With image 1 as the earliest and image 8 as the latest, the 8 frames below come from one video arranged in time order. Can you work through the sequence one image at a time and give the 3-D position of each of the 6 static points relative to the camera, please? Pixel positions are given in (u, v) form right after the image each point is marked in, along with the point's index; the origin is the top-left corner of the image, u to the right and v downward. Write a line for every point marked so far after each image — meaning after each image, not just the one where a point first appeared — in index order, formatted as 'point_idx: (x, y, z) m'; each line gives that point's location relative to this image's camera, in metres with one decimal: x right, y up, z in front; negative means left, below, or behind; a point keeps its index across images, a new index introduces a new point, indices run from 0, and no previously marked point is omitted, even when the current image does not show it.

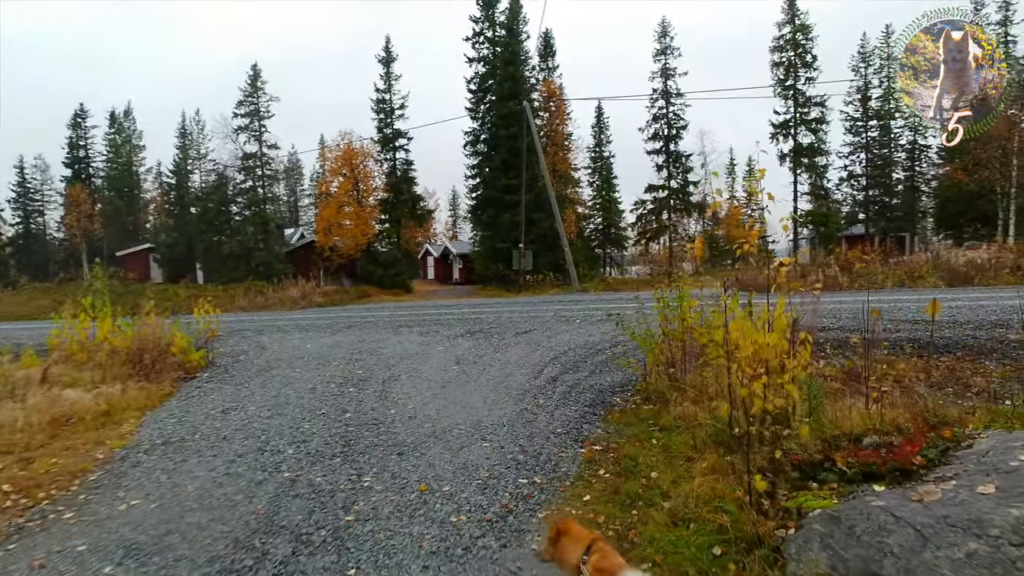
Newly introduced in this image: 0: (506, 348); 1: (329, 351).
0: (0.0, -0.8, +7.3) m
1: (-2.5, -0.9, +7.9) m
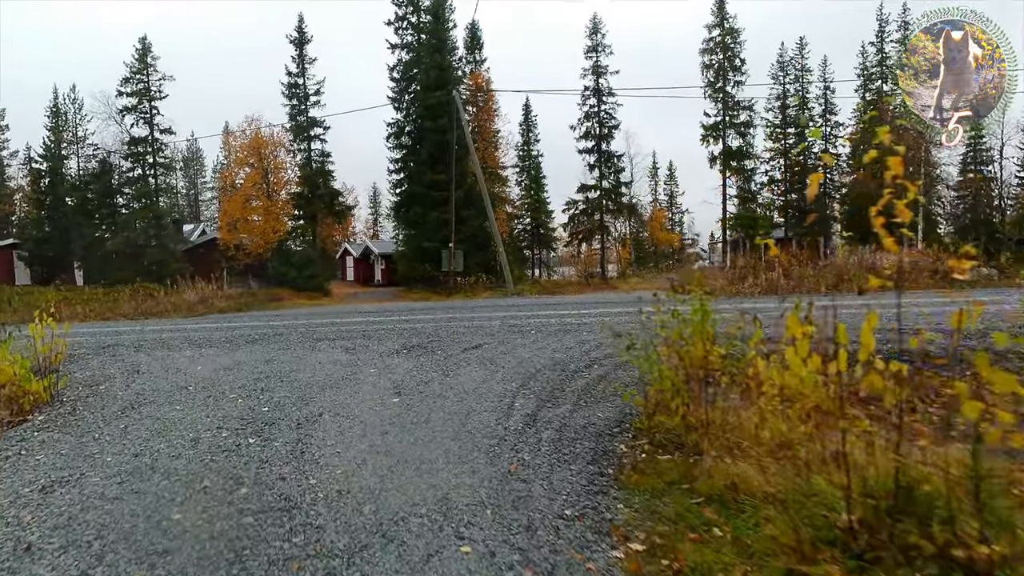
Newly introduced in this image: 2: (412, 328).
0: (-0.5, -0.9, +5.9) m
1: (-3.1, -1.0, +6.1) m
2: (-1.5, -0.6, +8.8) m
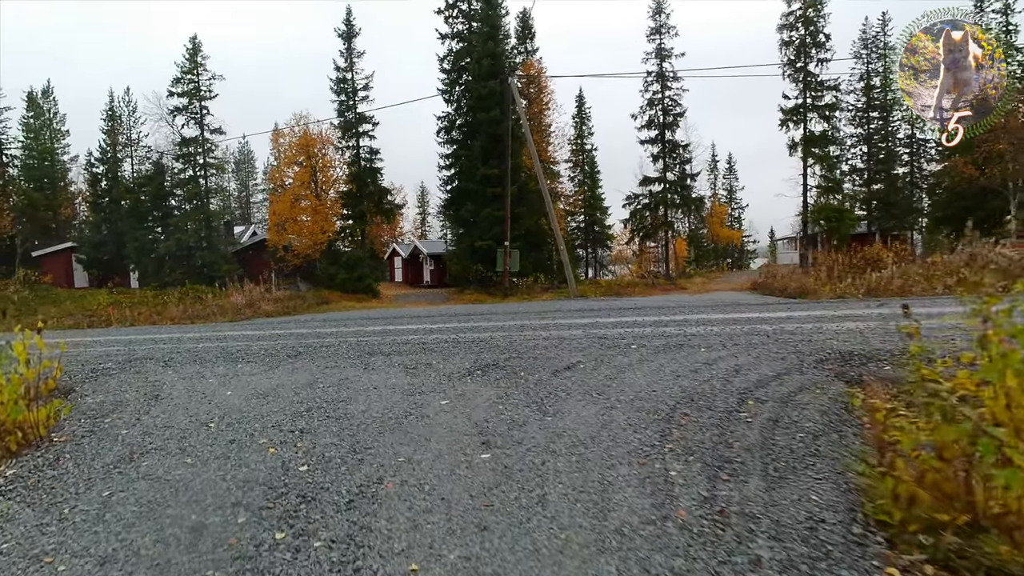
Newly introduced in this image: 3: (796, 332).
0: (+0.4, -0.9, +4.3) m
1: (-2.1, -1.0, +4.8) m
2: (-0.4, -0.7, +7.3) m
3: (+3.5, -0.5, +6.9) m
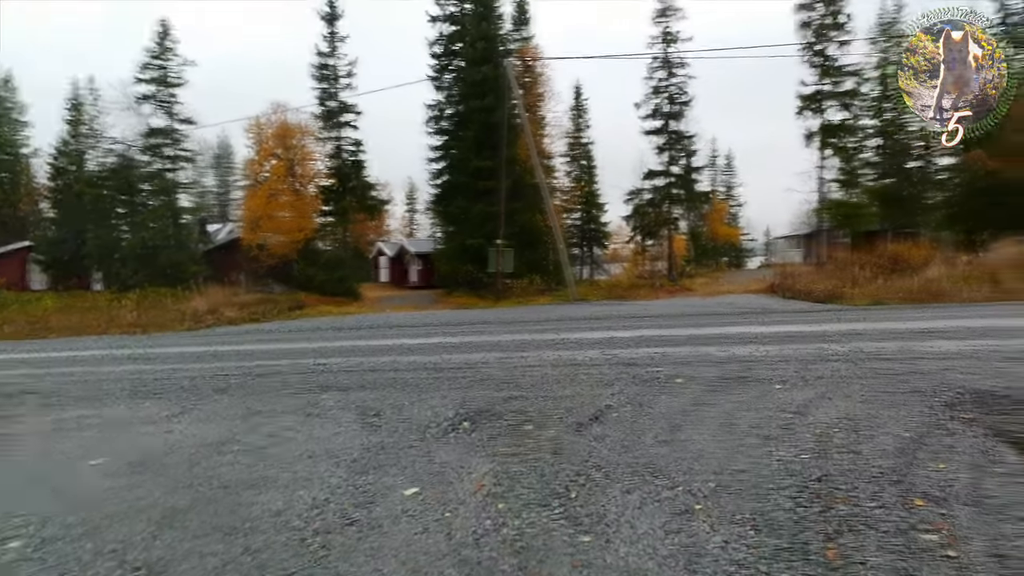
0: (+0.4, -1.0, +2.6) m
1: (-2.1, -1.1, +3.1) m
2: (-0.4, -0.8, +5.6) m
3: (+3.5, -0.6, +5.2) m
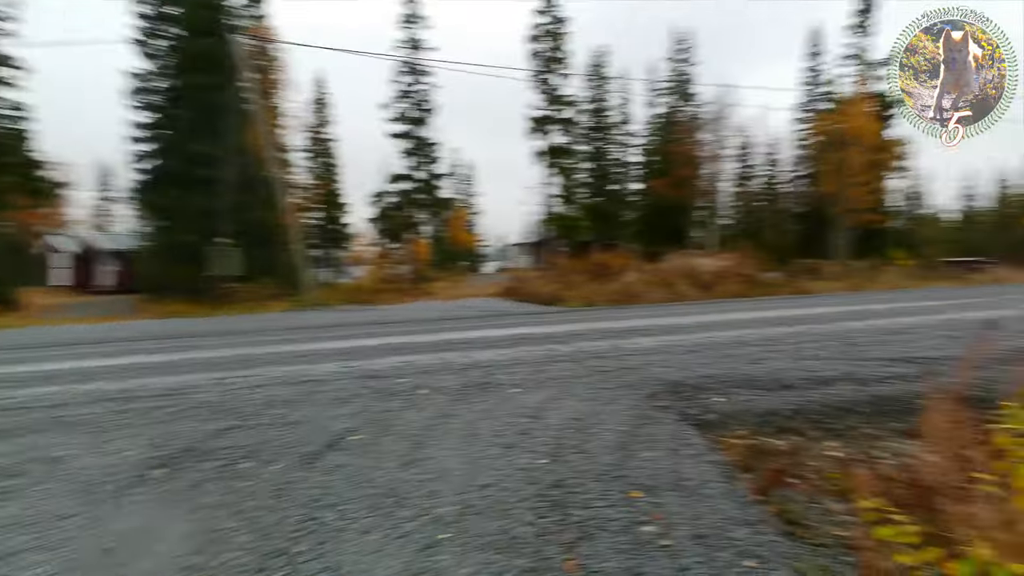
0: (-0.7, -1.1, +2.2) m
1: (-3.2, -1.2, +1.5) m
2: (-2.7, -0.9, +4.6) m
3: (+0.9, -0.7, +5.9) m
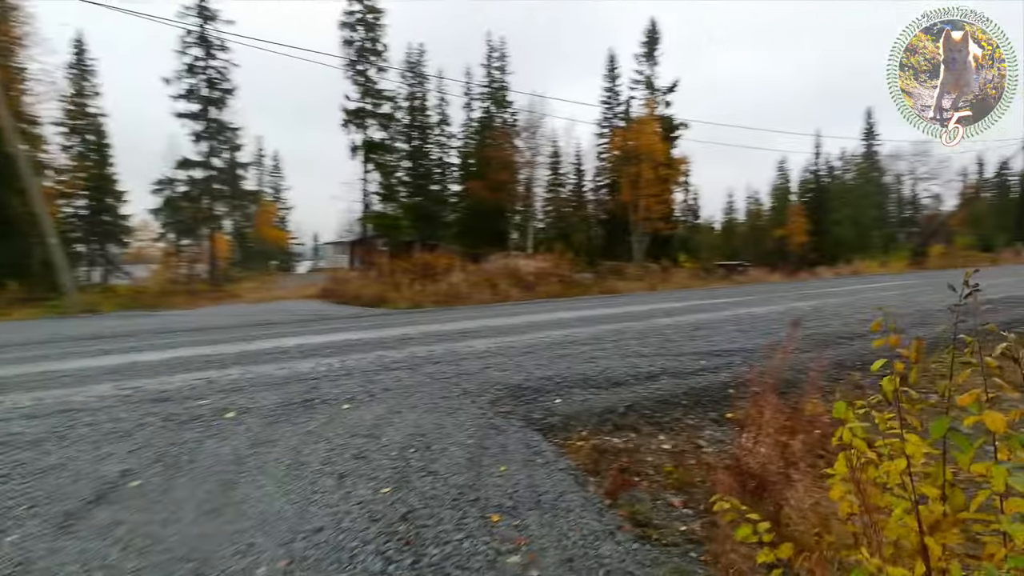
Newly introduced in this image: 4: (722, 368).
0: (-1.1, -1.1, +1.6) m
1: (-3.3, -1.2, +0.2) m
2: (-3.8, -0.9, +3.2) m
3: (-0.7, -0.7, +5.6) m
4: (+2.1, -0.8, +5.6) m
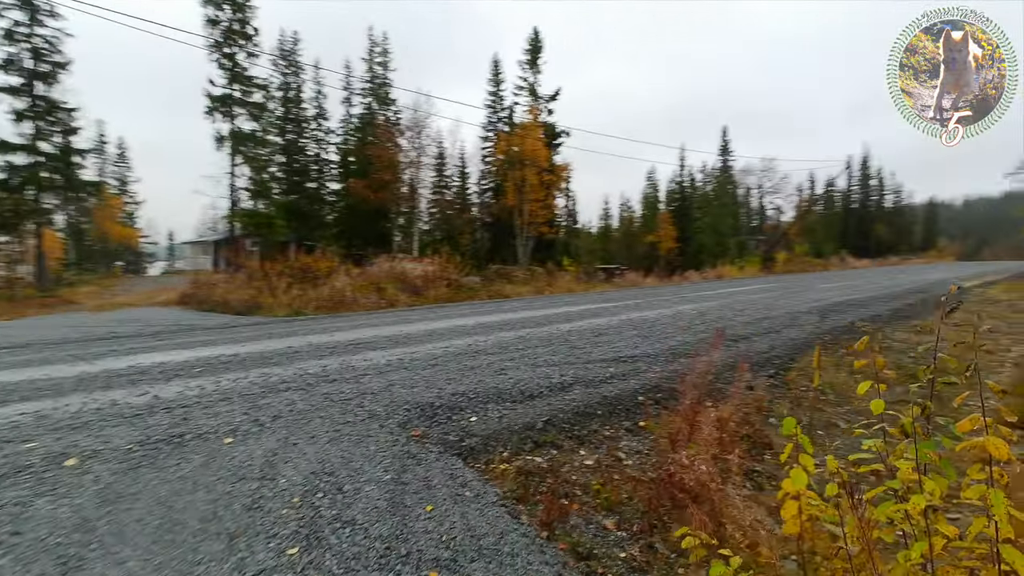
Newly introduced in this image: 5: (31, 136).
0: (-1.1, -1.1, +1.0) m
1: (-2.9, -1.3, -0.8) m
2: (-4.1, -1.0, +2.0) m
3: (-1.6, -0.8, +5.0) m
4: (+1.2, -0.9, +5.6) m
5: (-16.1, +5.0, +18.9) m
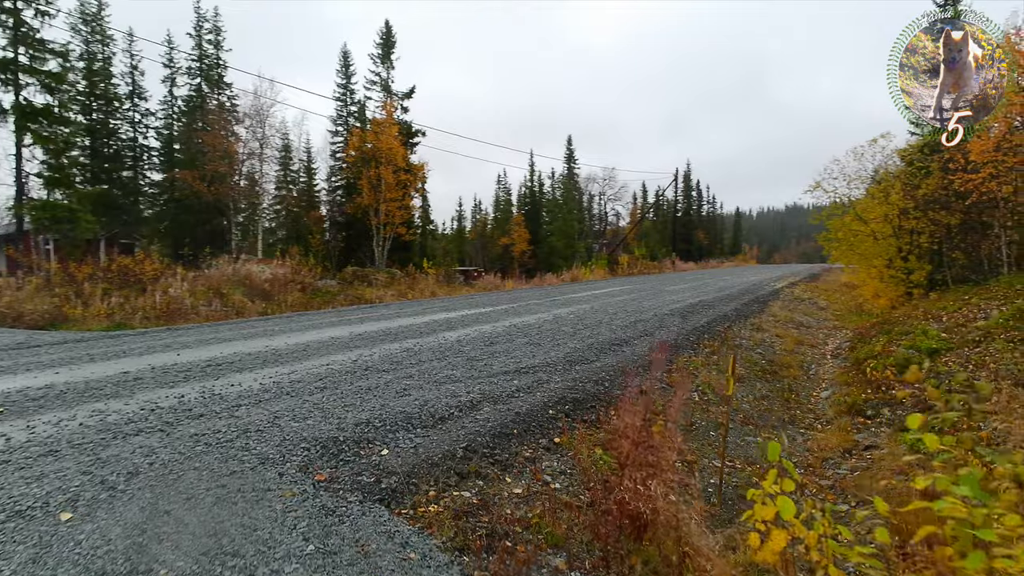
0: (-0.8, -1.2, +0.3) m
1: (-2.1, -1.4, -1.9) m
2: (-3.9, -1.1, +0.6) m
3: (-2.3, -0.9, +4.1) m
4: (+0.2, -0.9, +5.4) m
5: (-20.0, +4.8, +13.8) m
